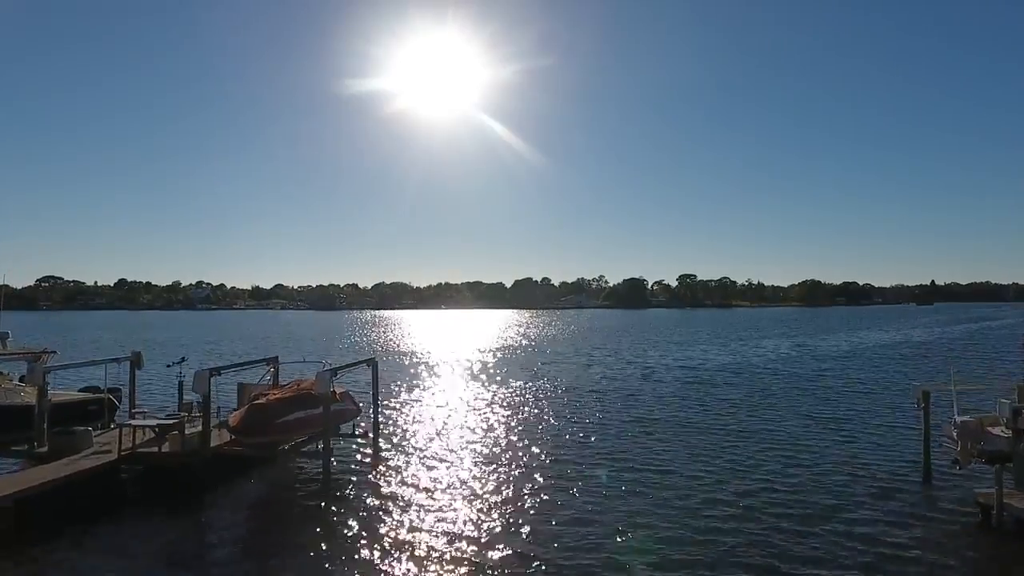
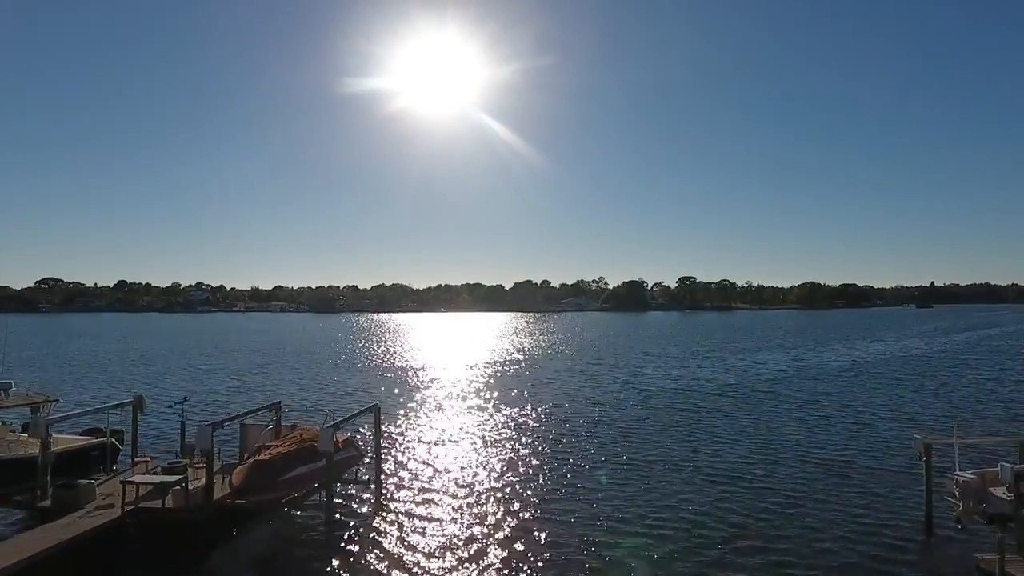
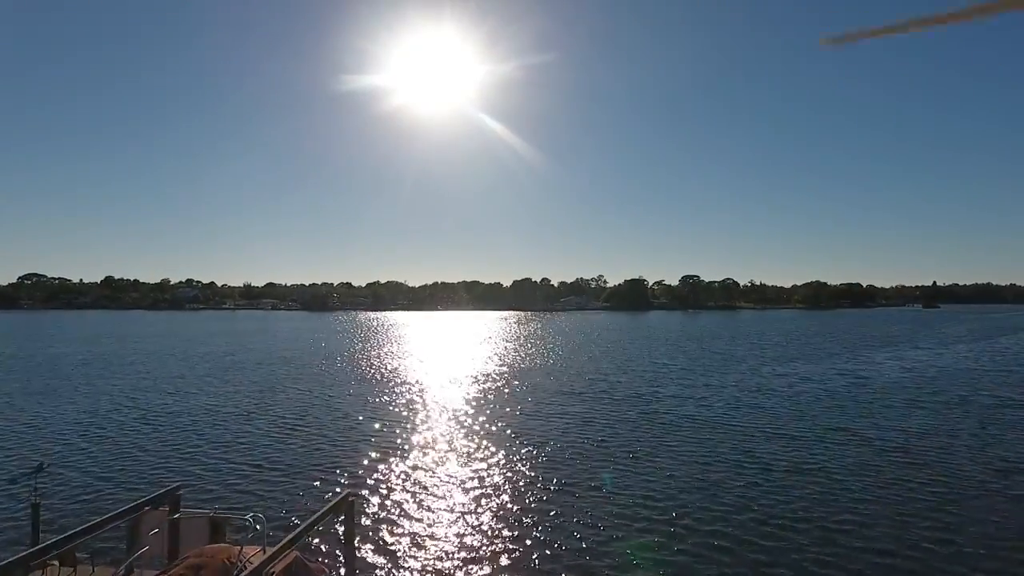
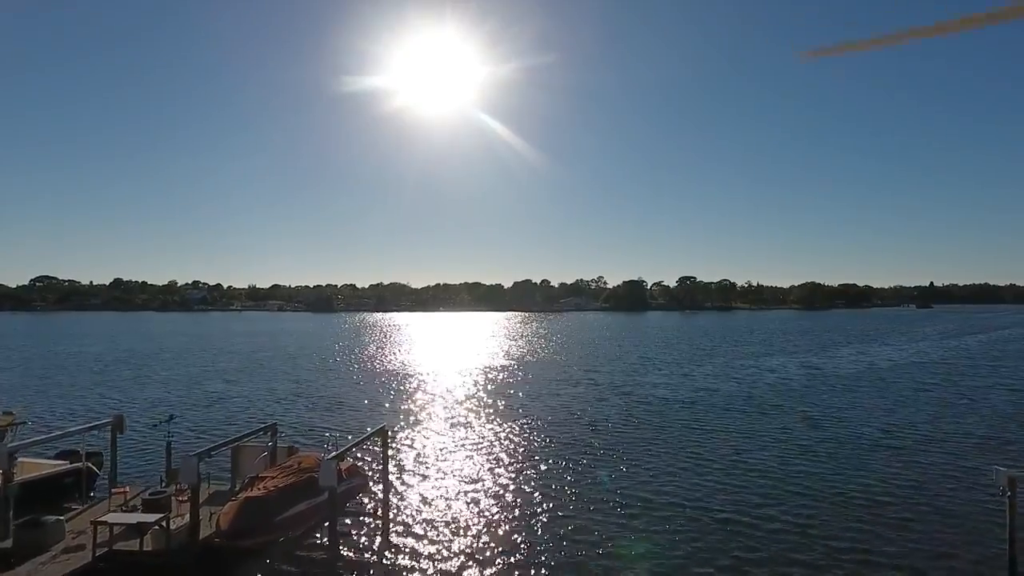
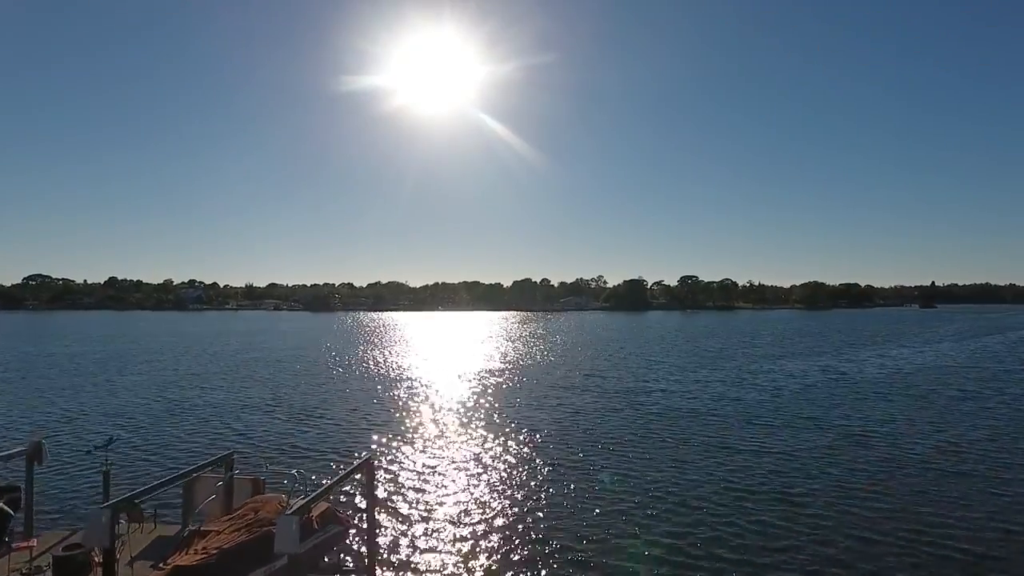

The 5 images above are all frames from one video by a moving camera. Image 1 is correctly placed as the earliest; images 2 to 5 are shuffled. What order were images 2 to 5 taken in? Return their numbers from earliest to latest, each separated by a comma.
2, 4, 5, 3
